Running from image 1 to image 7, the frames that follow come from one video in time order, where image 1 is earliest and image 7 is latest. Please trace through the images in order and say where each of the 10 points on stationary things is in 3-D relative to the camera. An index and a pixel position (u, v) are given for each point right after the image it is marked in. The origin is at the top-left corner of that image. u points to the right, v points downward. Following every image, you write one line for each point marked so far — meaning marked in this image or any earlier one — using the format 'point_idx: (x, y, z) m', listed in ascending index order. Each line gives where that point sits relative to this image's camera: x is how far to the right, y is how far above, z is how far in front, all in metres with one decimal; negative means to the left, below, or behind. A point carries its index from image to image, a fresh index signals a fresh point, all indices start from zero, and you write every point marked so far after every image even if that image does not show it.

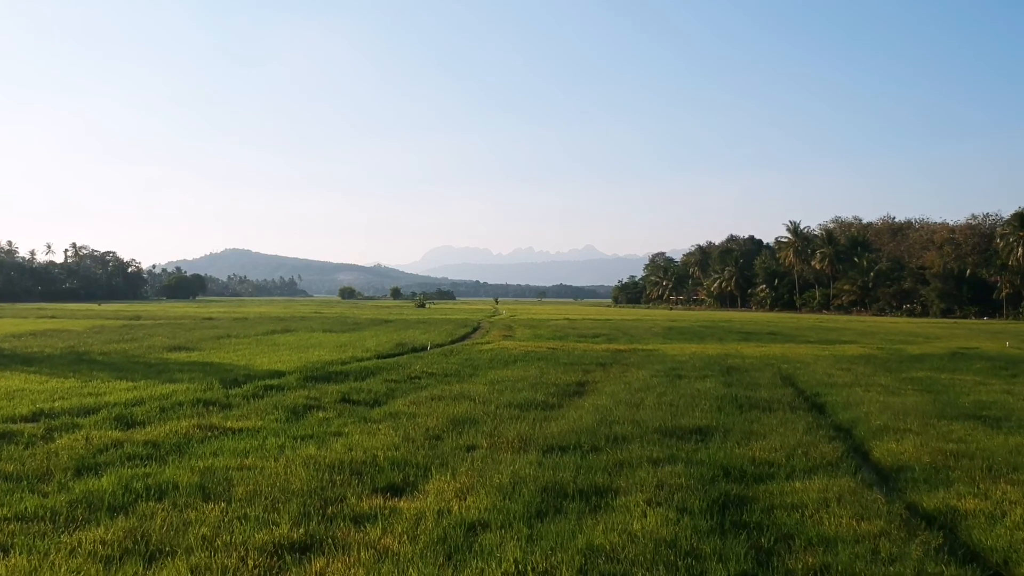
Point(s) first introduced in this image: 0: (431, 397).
0: (-1.6, -2.2, +13.9) m
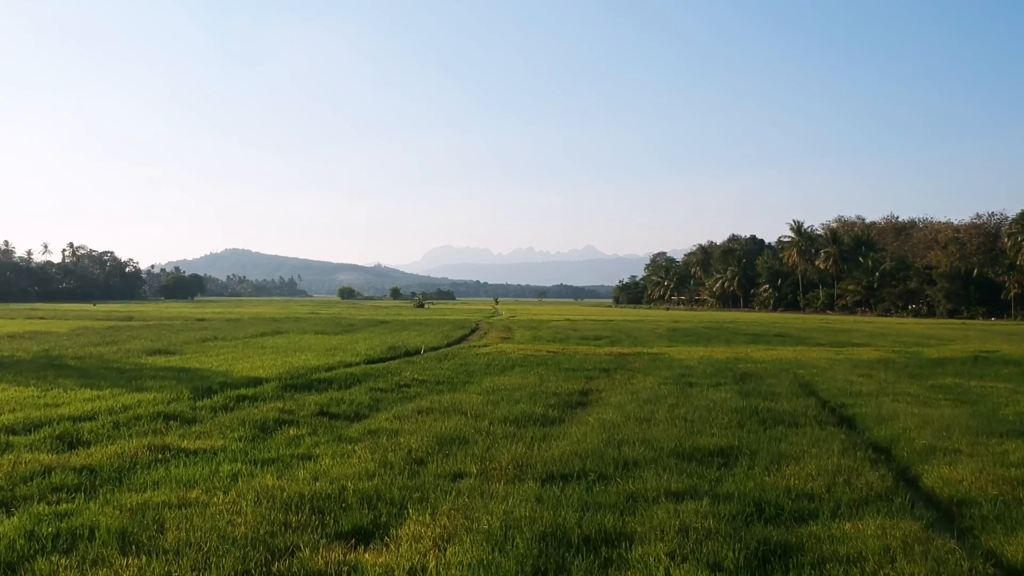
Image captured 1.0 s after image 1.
0: (-1.7, -2.2, +12.5) m
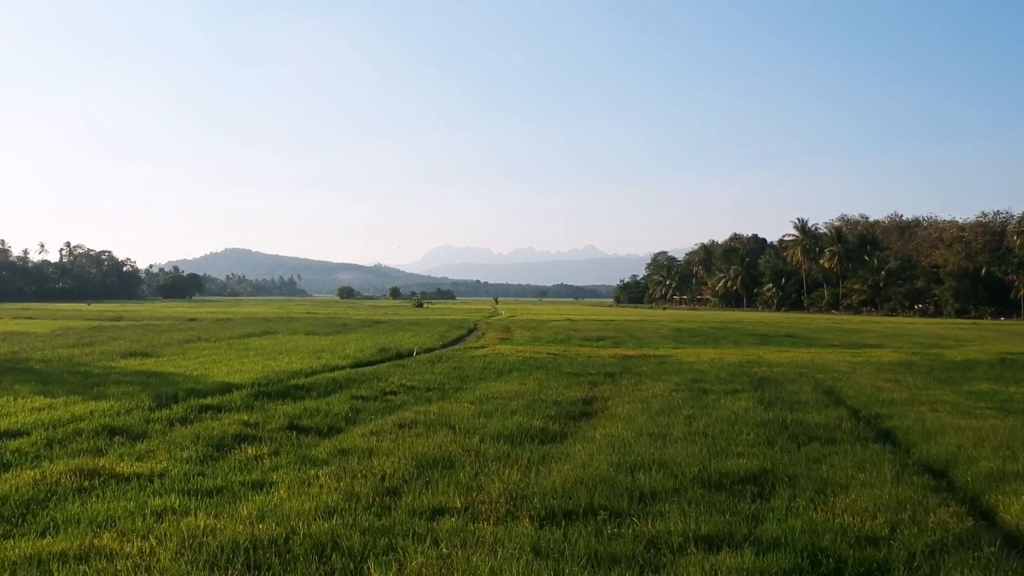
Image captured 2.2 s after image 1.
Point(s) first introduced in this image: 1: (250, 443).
0: (-1.8, -2.1, +11.0) m
1: (-3.8, -2.2, +10.1) m
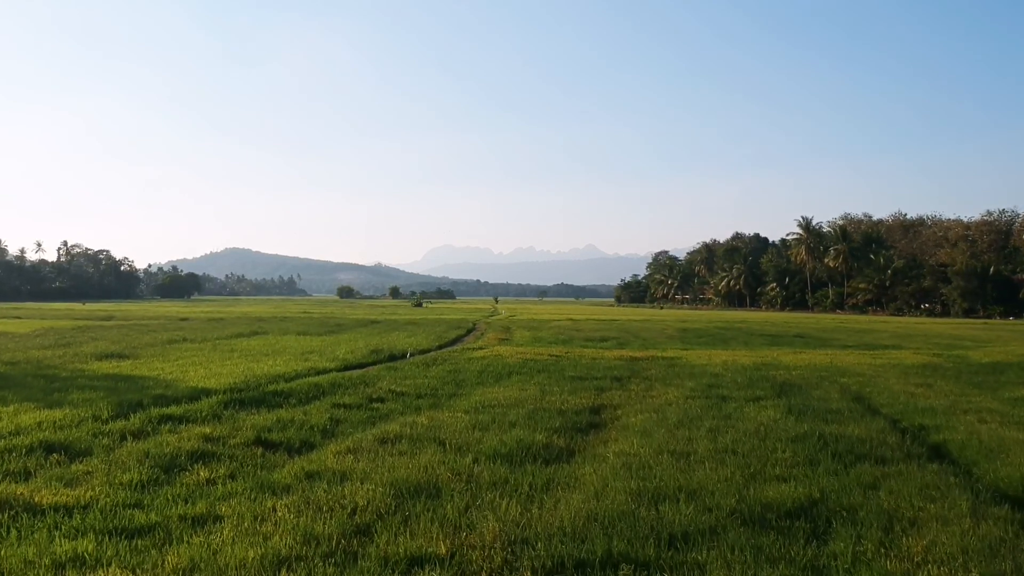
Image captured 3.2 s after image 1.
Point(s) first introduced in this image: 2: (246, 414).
0: (-1.8, -2.1, +9.6) m
1: (-3.8, -2.2, +8.7) m
2: (-4.5, -2.2, +11.9) m
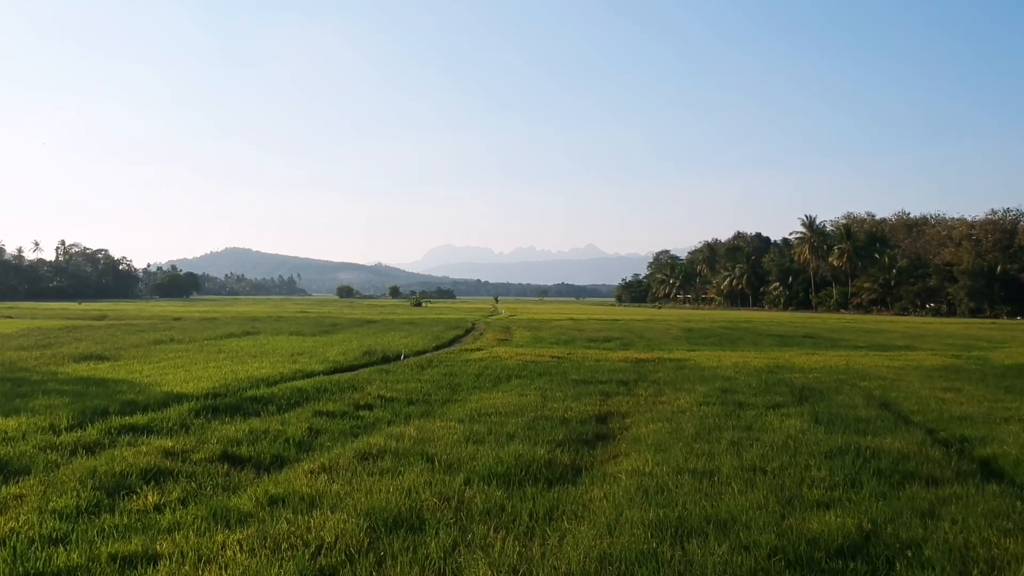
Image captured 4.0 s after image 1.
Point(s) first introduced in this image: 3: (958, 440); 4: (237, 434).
0: (-1.8, -2.0, +8.5) m
1: (-3.8, -2.1, +7.6) m
2: (-4.6, -2.1, +10.8) m
3: (+6.5, -2.2, +10.2) m
4: (-3.9, -2.1, +10.0) m
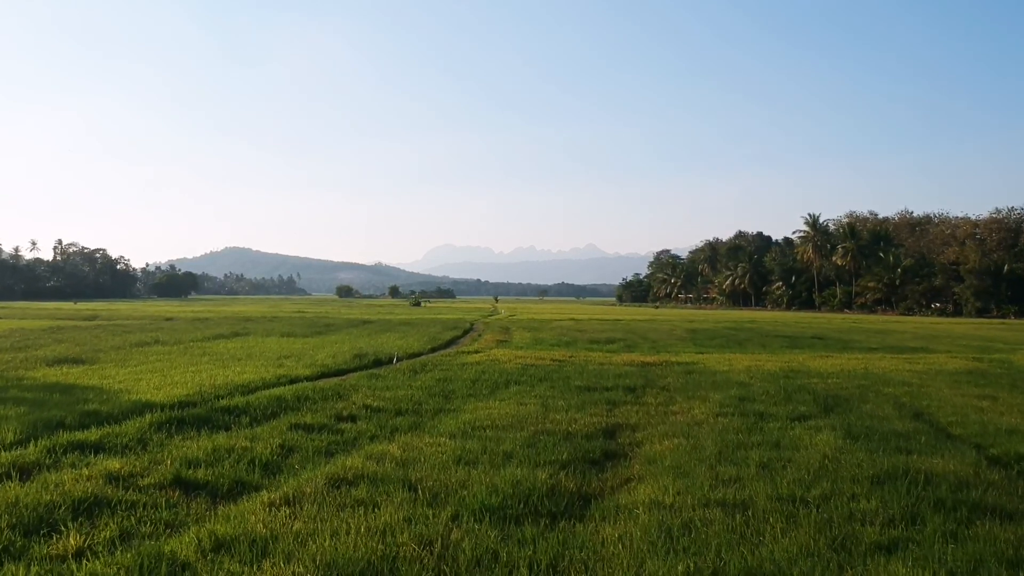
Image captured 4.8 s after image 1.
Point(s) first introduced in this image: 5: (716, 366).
0: (-1.9, -2.0, +7.3) m
1: (-3.9, -2.1, +6.4) m
2: (-4.6, -2.1, +9.6) m
3: (+6.5, -2.2, +9.0) m
4: (-4.0, -2.1, +8.8) m
5: (+5.8, -2.2, +19.7) m
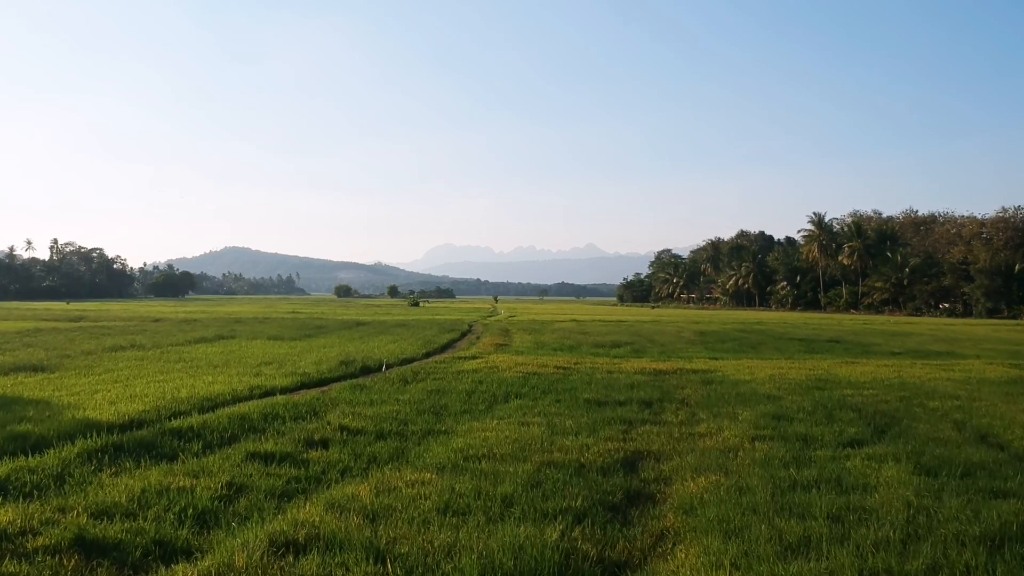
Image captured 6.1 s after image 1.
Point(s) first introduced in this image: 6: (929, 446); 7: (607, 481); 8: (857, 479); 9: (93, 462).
0: (-1.9, -2.0, +5.6) m
1: (-3.8, -2.1, +4.6) m
2: (-4.6, -2.1, +7.9) m
3: (+6.5, -2.2, +7.3) m
4: (-4.0, -2.1, +7.1) m
5: (+5.8, -2.2, +18.0) m
6: (+5.8, -2.2, +9.8) m
7: (+1.1, -2.1, +7.7) m
8: (+3.8, -2.1, +7.7) m
9: (-5.1, -2.1, +8.6) m
